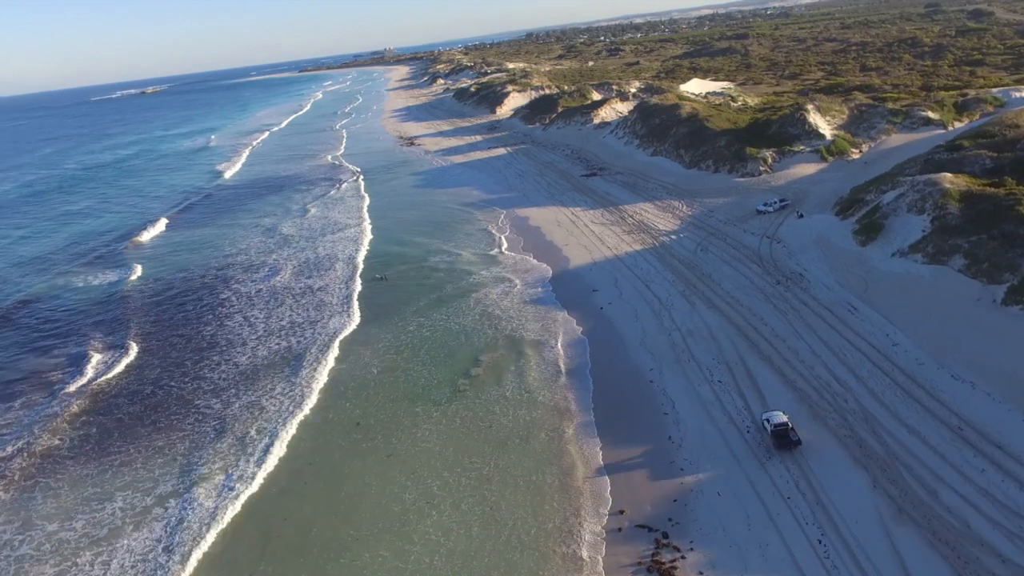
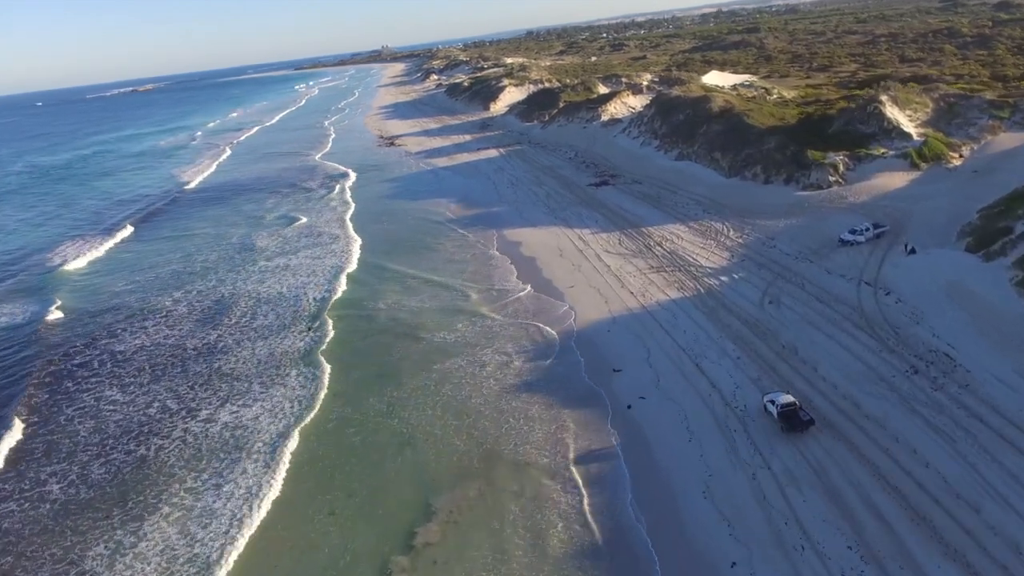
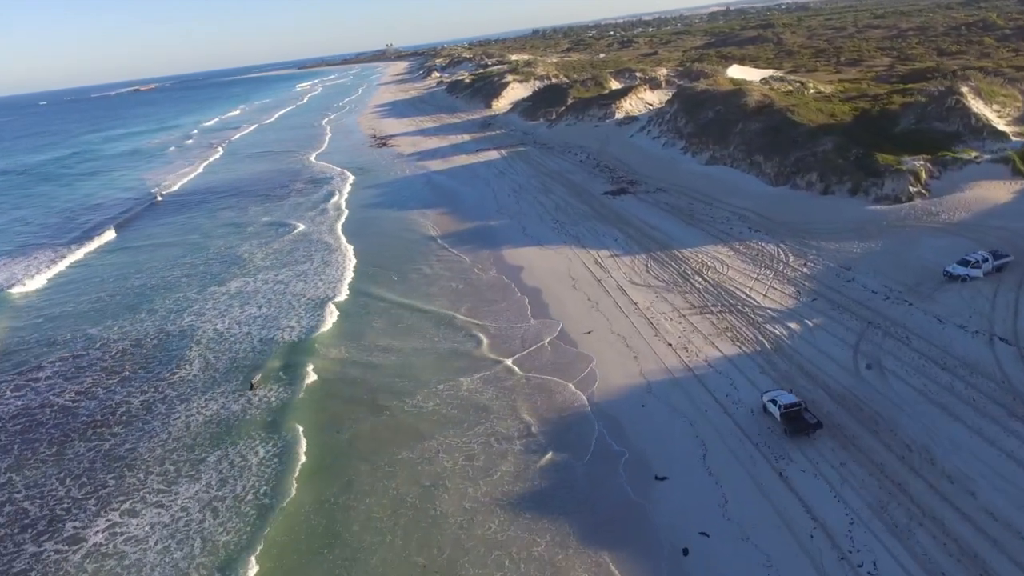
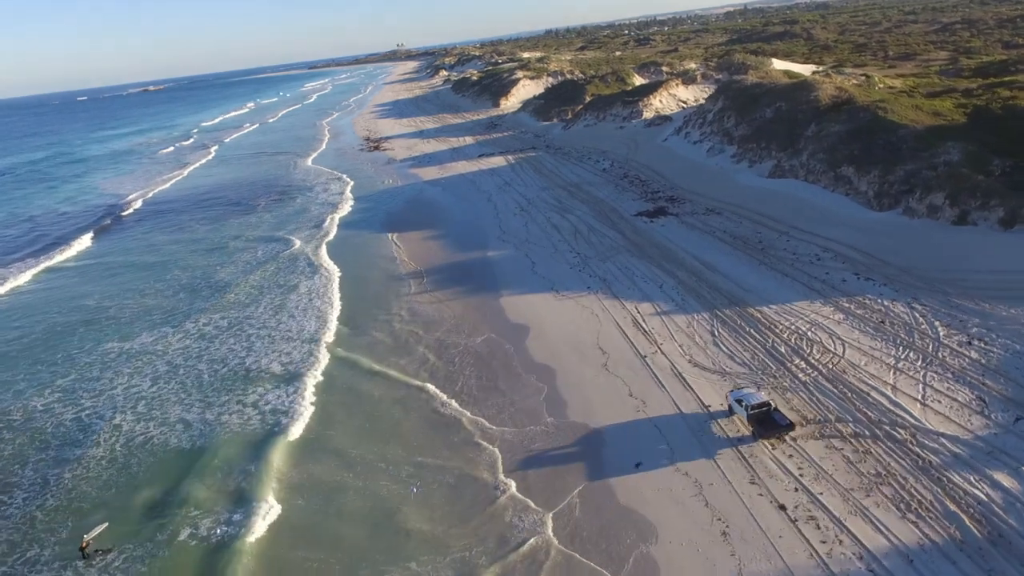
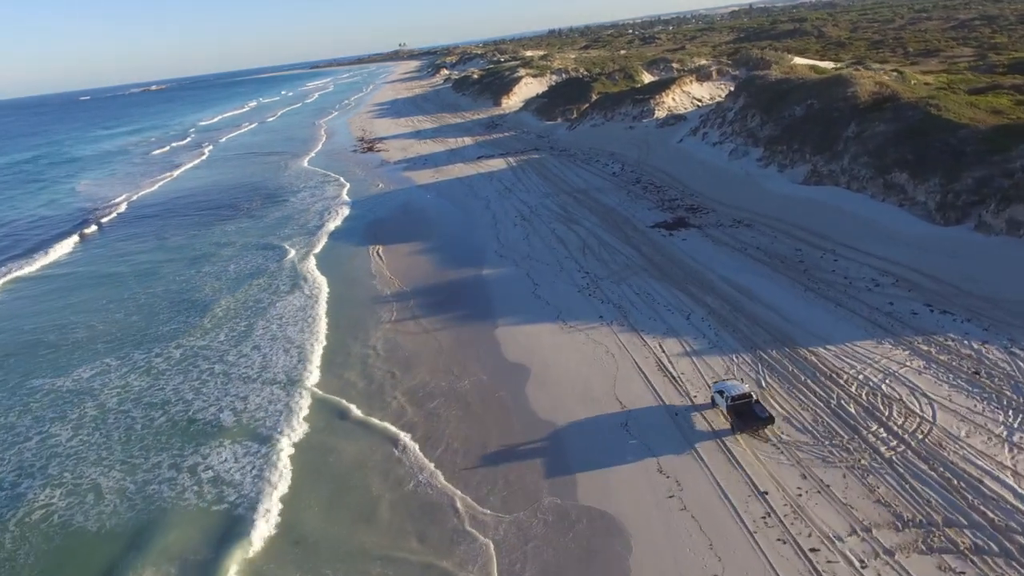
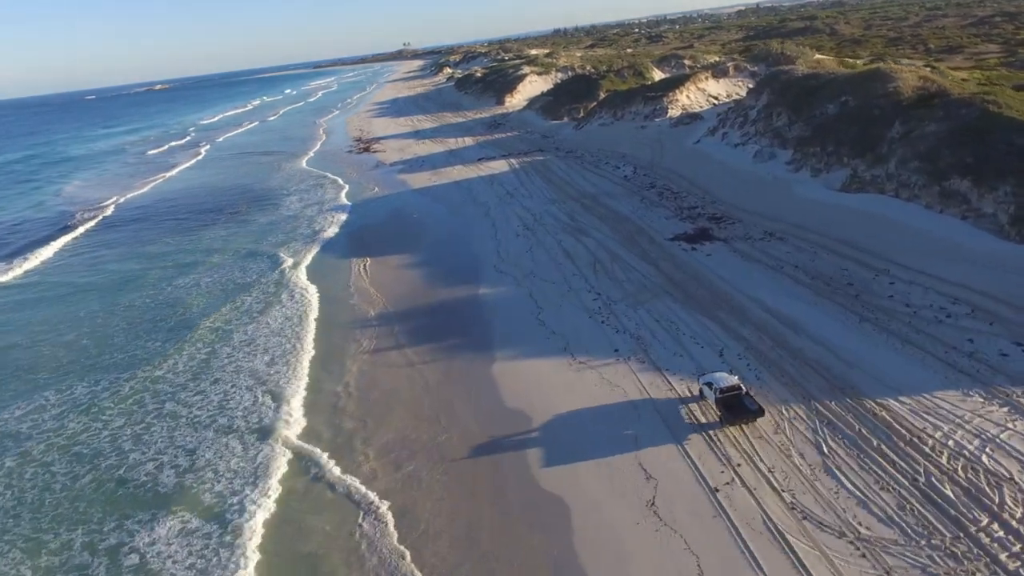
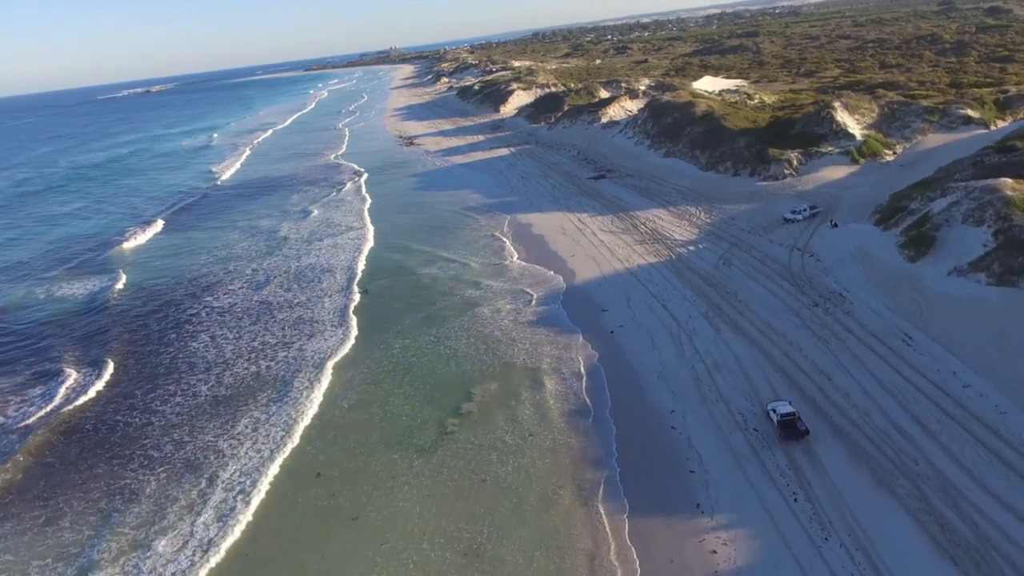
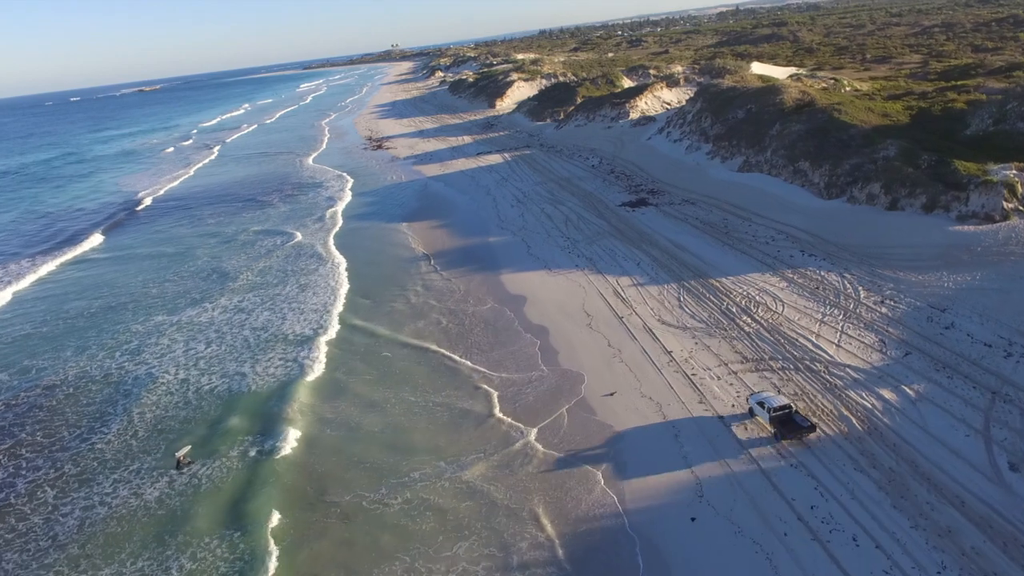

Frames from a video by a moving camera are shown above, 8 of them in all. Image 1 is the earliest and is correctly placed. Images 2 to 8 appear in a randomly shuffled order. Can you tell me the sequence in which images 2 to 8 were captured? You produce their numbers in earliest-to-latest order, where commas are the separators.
7, 2, 3, 8, 4, 5, 6
